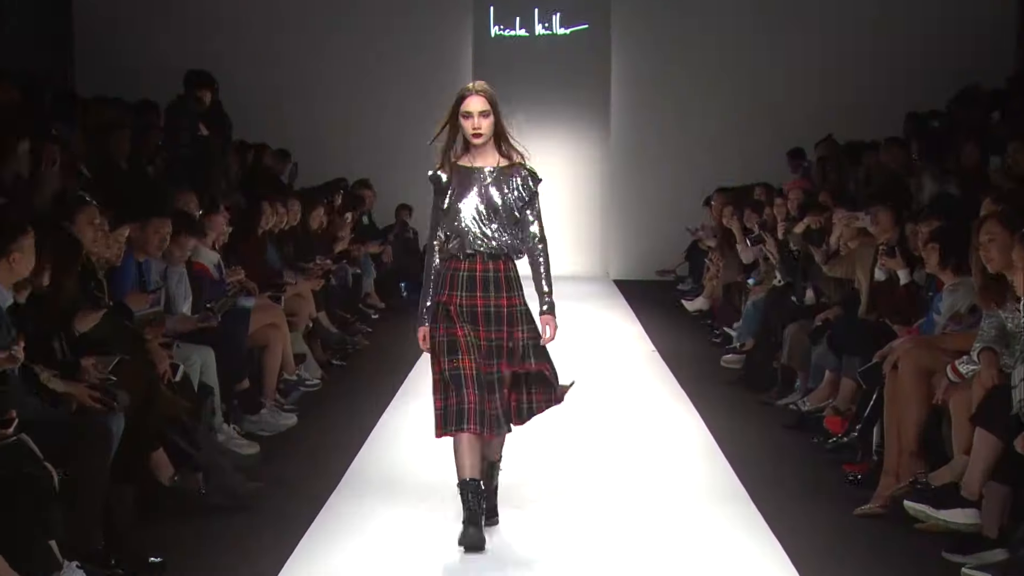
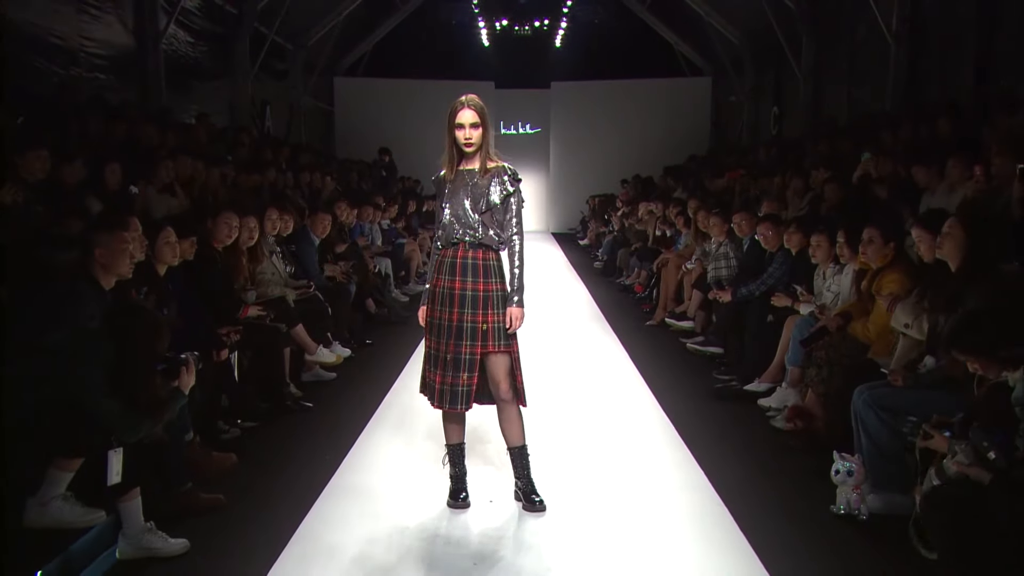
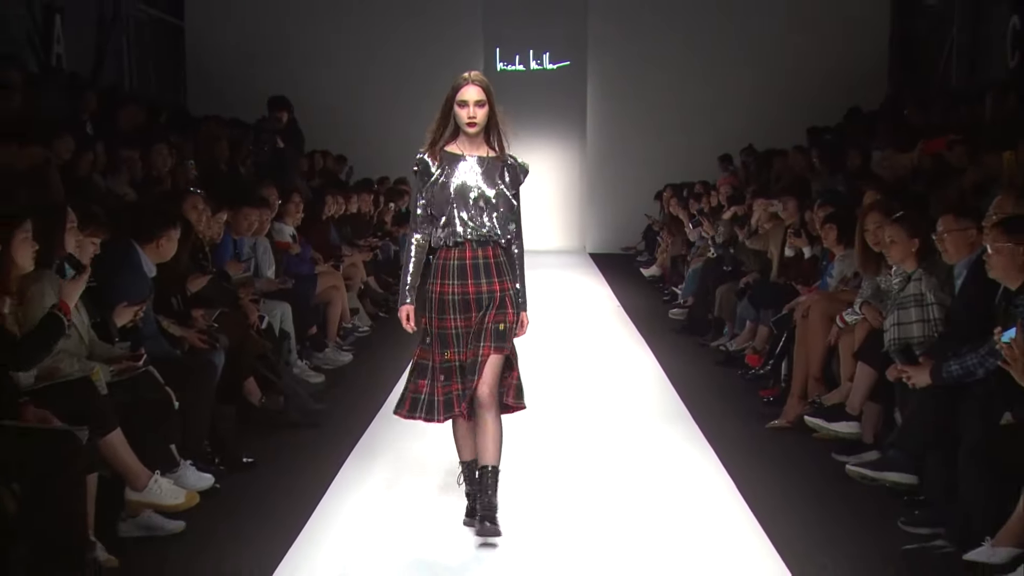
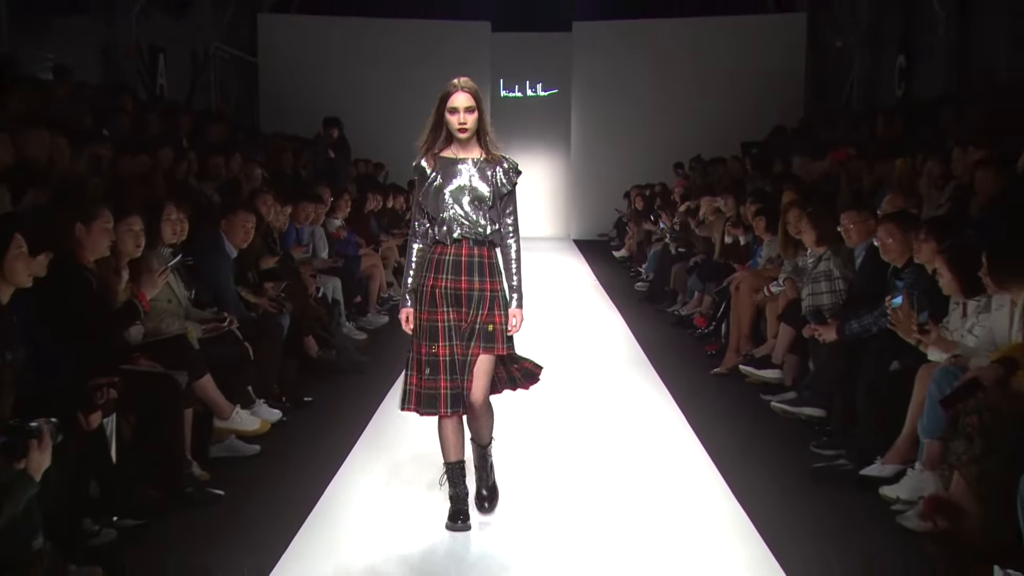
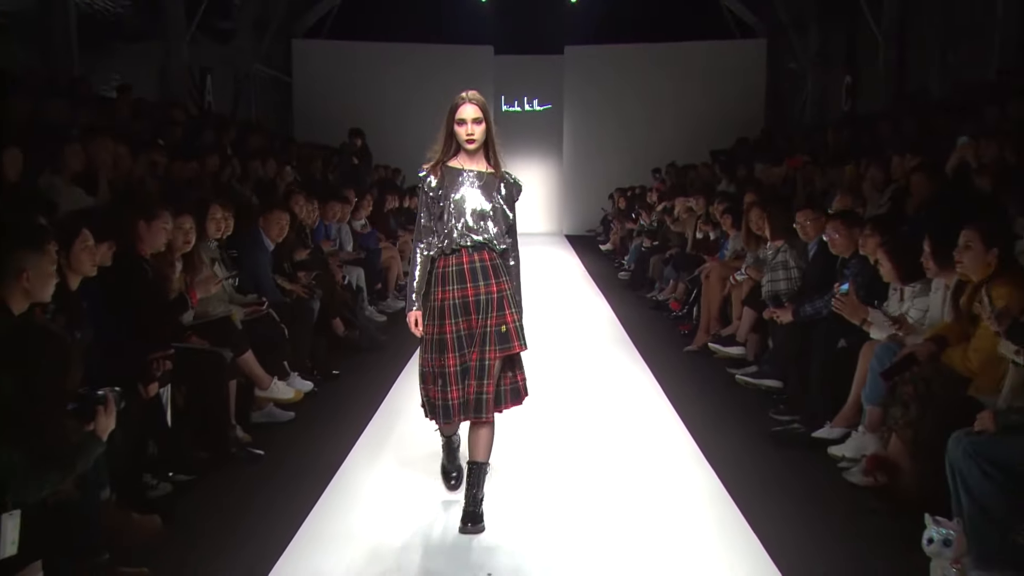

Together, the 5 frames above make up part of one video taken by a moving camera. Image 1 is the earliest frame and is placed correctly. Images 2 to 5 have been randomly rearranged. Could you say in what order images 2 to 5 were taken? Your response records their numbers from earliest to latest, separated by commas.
3, 4, 5, 2
